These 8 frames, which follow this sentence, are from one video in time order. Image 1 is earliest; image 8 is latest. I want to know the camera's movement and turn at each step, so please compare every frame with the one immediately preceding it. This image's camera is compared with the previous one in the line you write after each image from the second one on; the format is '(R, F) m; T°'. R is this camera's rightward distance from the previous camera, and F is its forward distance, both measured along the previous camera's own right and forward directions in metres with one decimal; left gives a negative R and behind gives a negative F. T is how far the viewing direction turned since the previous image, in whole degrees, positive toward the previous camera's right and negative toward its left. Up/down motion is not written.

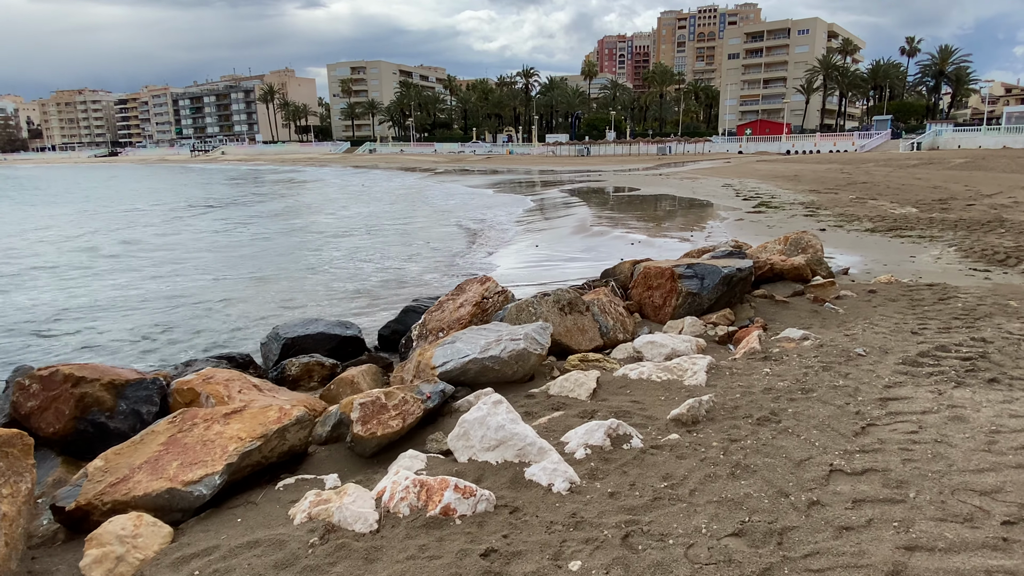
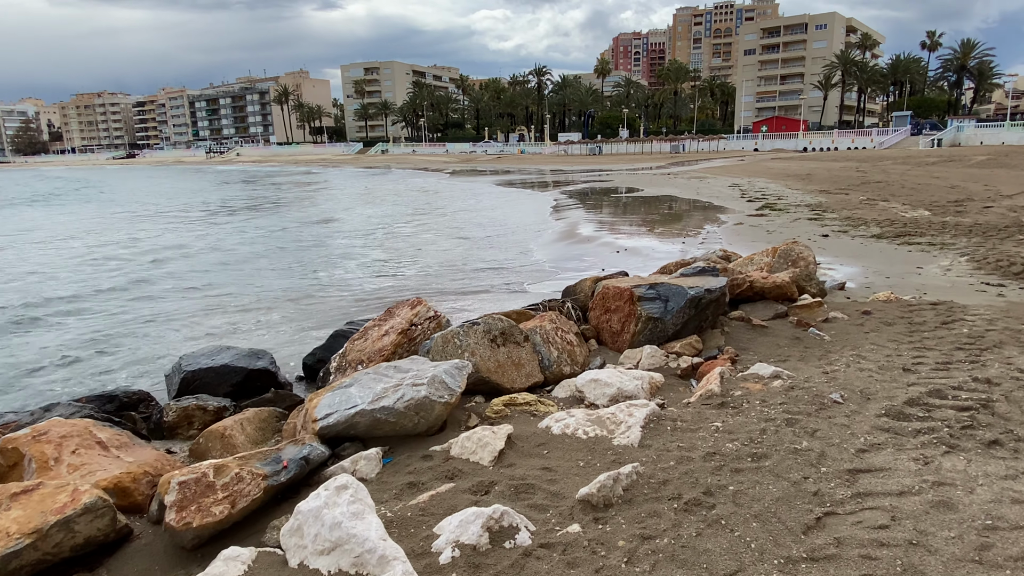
(+0.7, +0.7) m; -1°
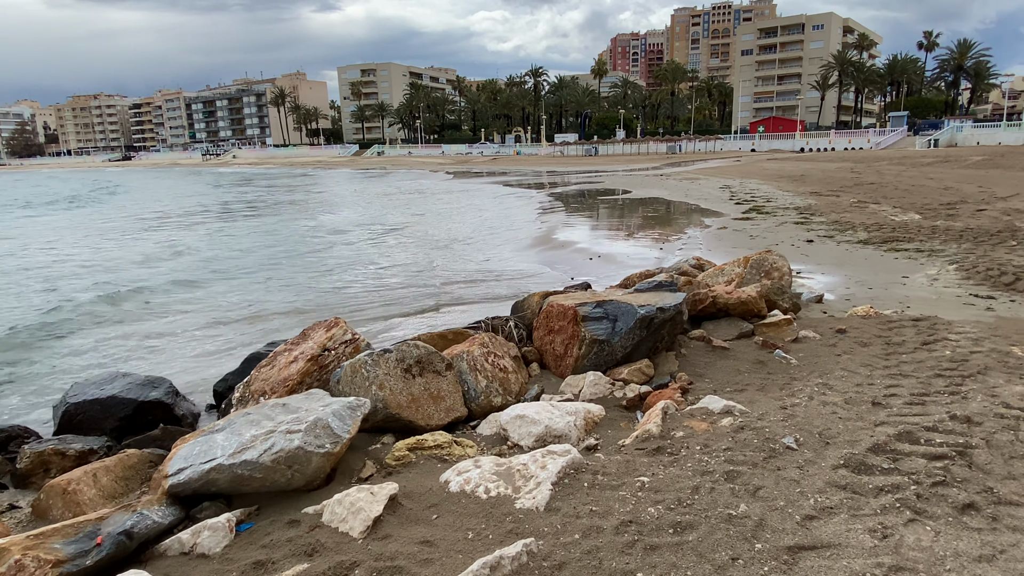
(+0.5, +0.6) m; 0°
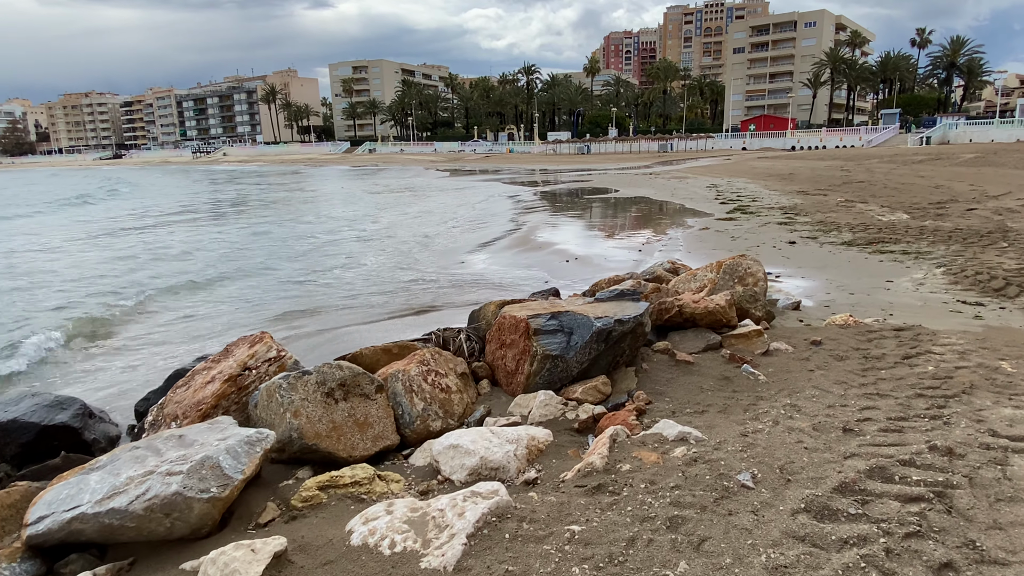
(+0.4, +0.4) m; +1°
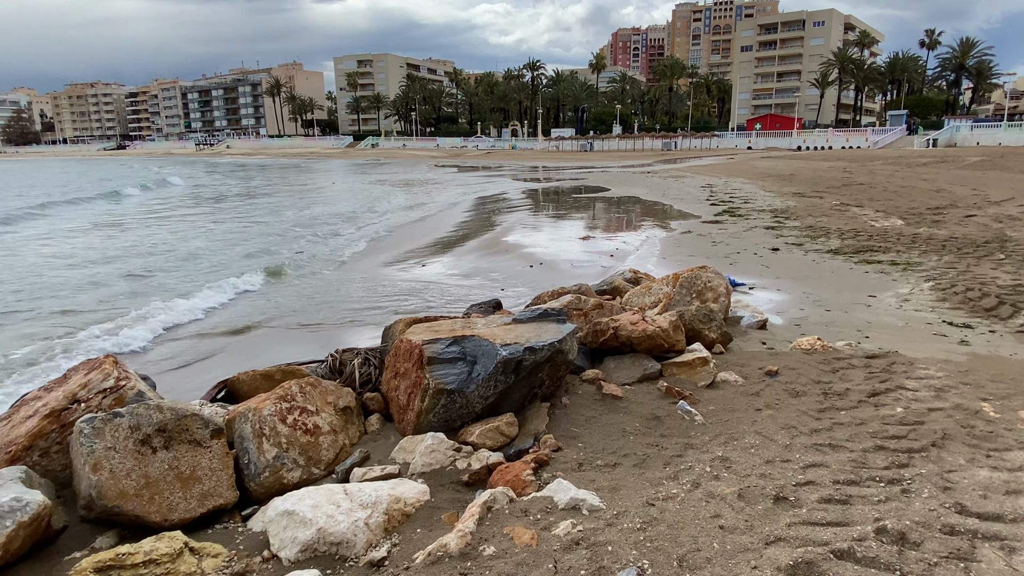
(+0.7, +0.7) m; 0°
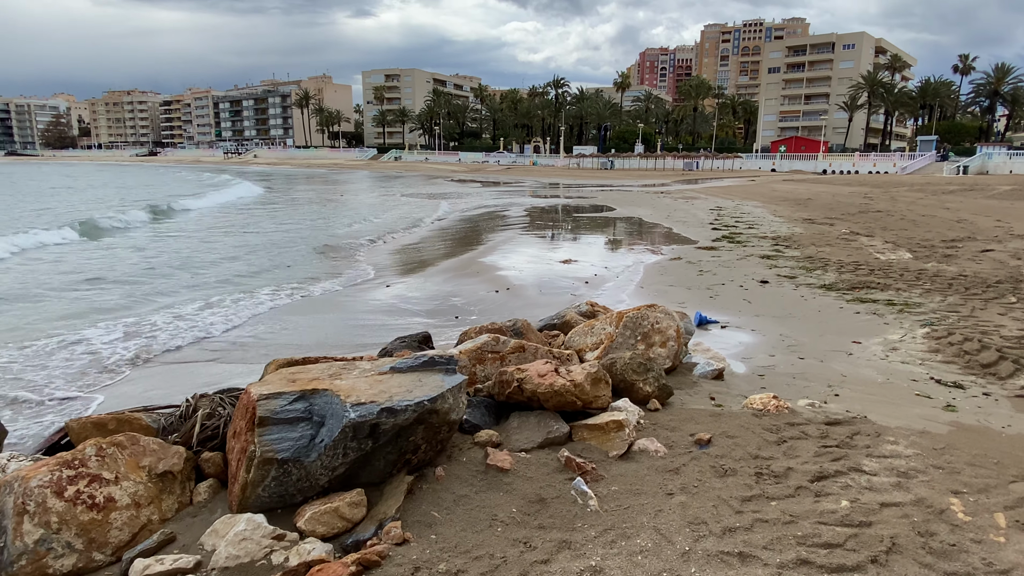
(+0.8, +0.7) m; -2°
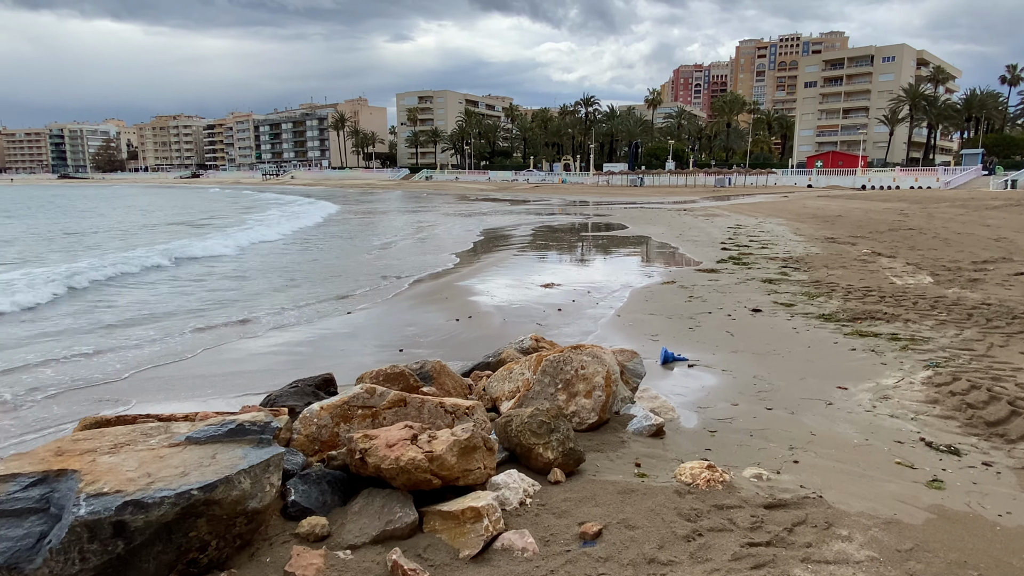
(+0.9, +0.8) m; -3°
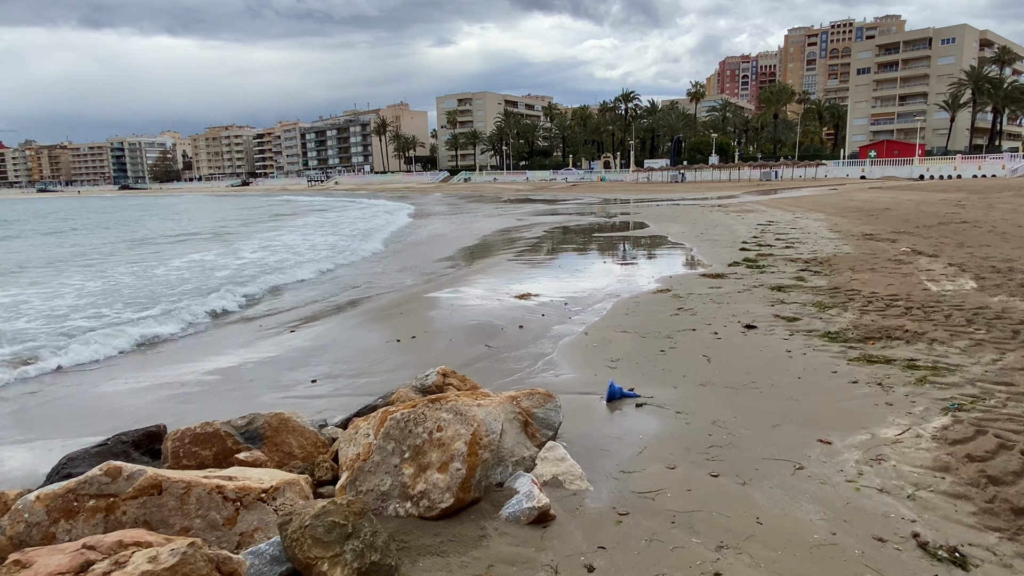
(+1.1, +1.2) m; -4°
